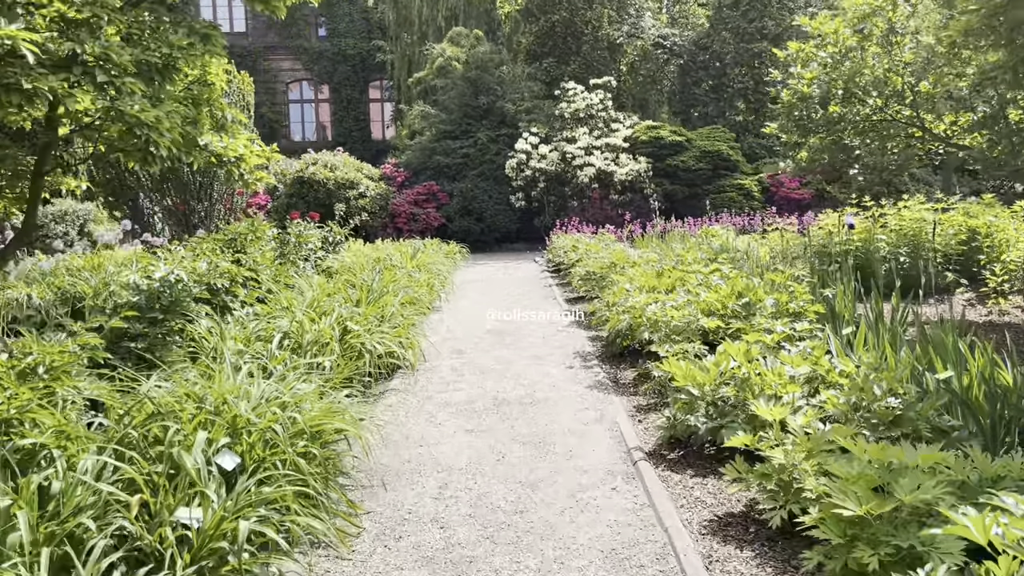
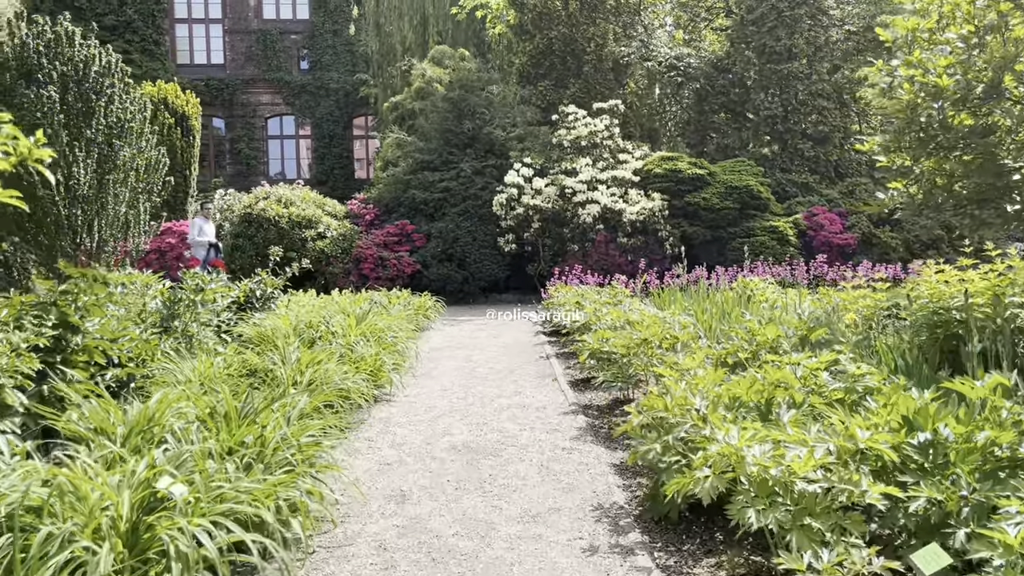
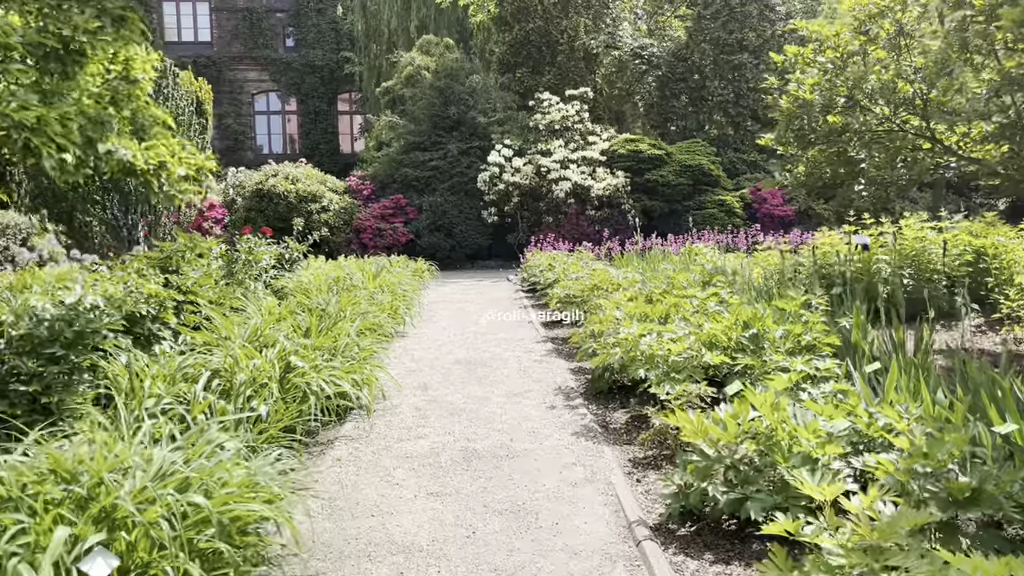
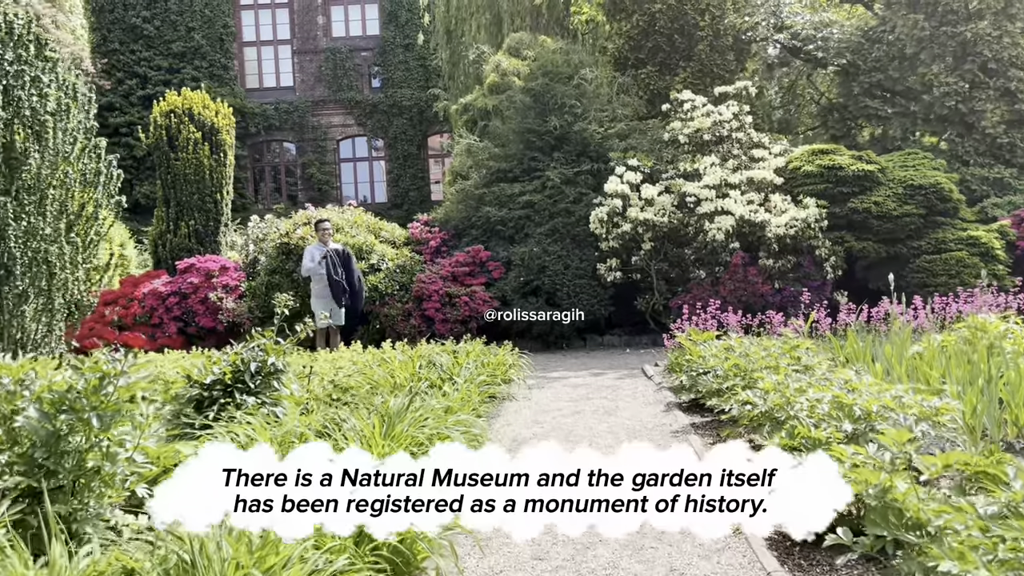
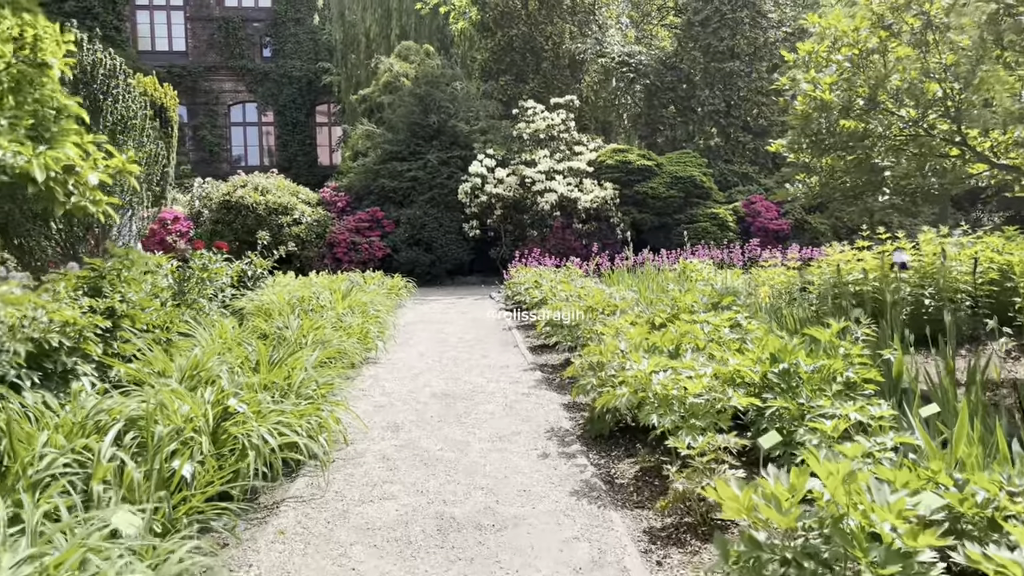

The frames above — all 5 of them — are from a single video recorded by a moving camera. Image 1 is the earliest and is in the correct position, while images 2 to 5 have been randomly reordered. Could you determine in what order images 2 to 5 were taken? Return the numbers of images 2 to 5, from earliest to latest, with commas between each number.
3, 5, 2, 4
